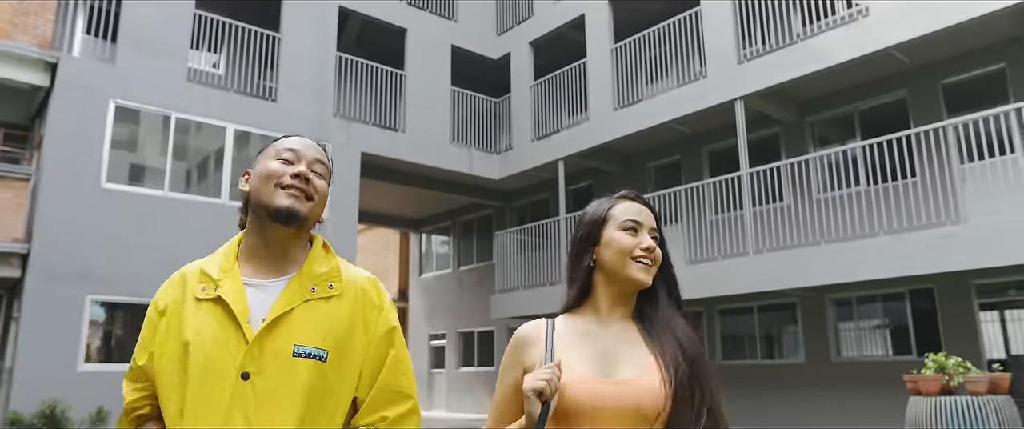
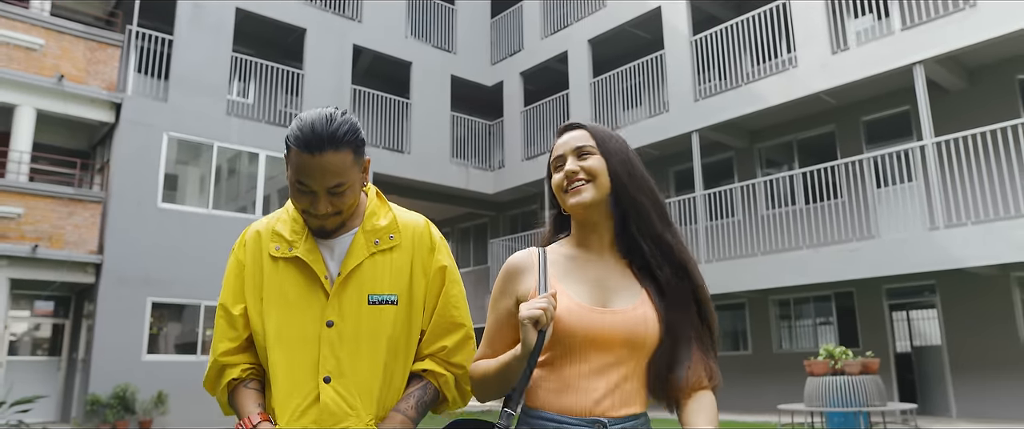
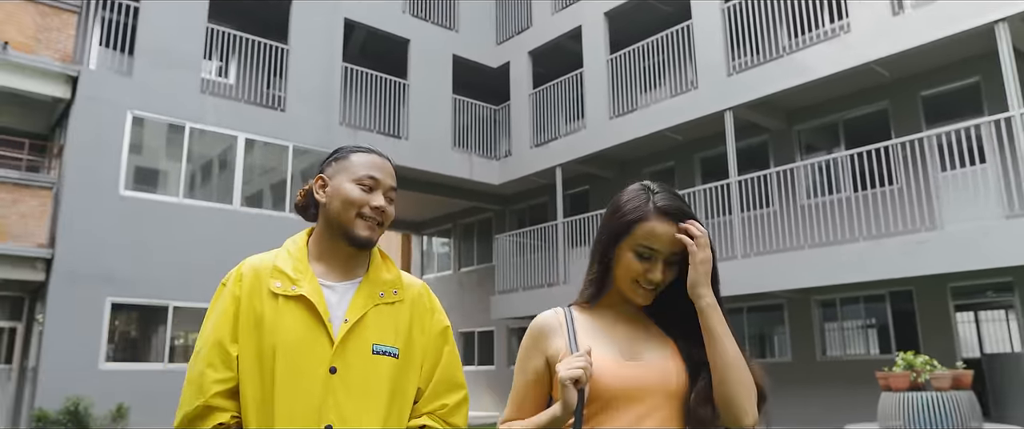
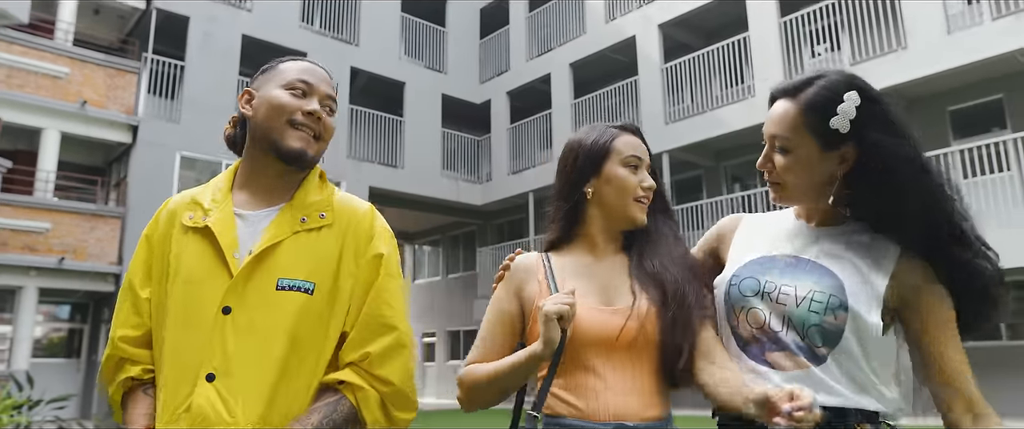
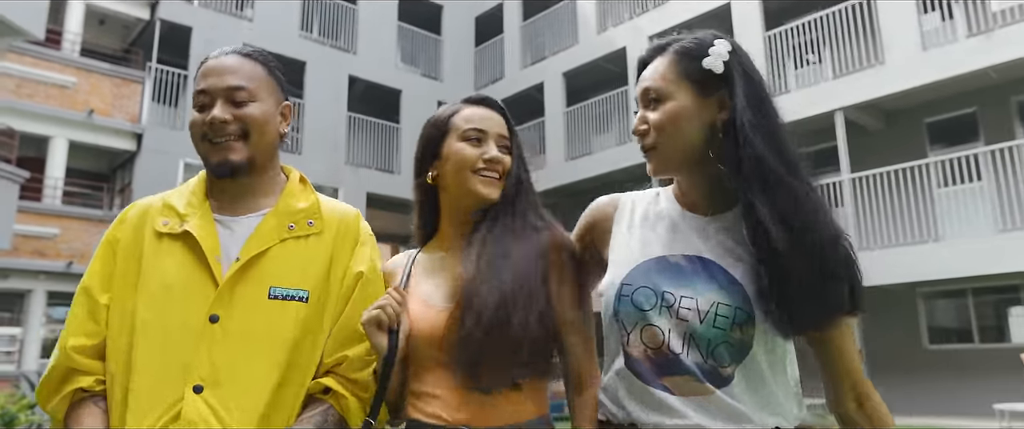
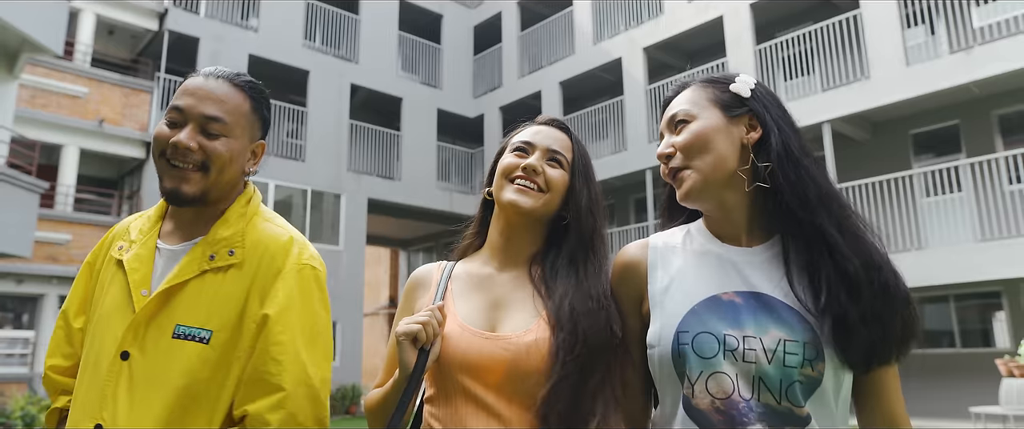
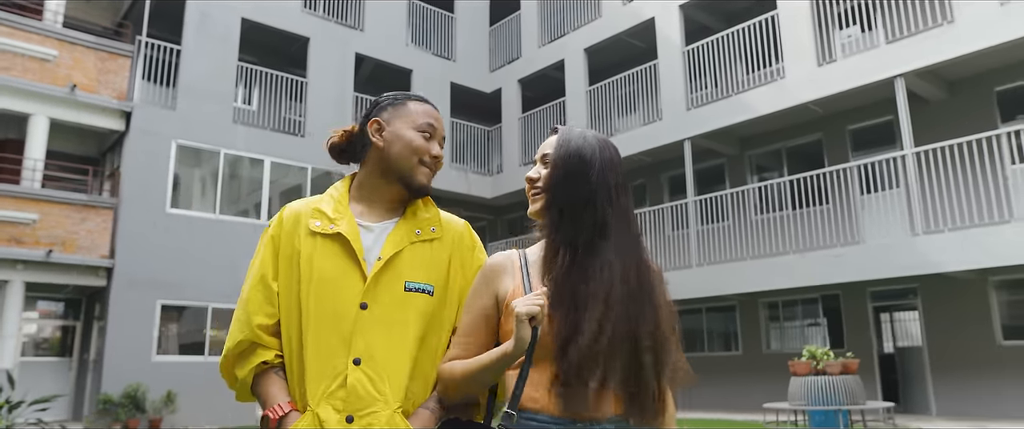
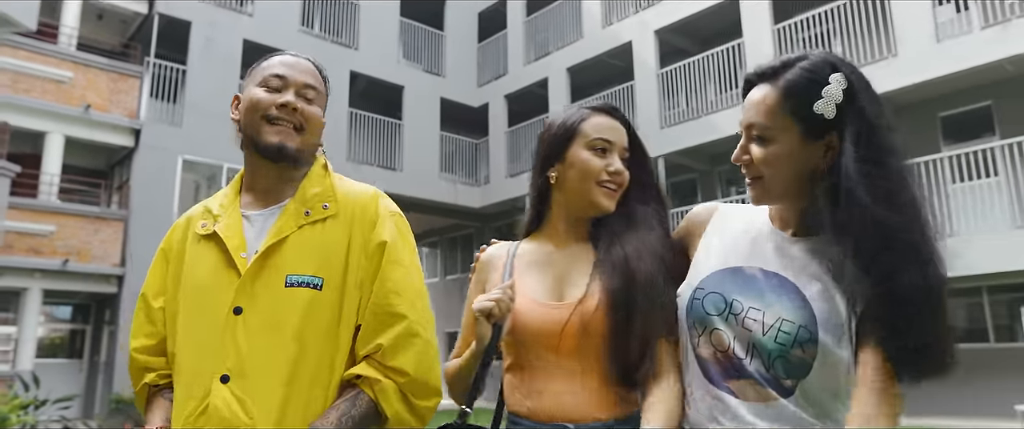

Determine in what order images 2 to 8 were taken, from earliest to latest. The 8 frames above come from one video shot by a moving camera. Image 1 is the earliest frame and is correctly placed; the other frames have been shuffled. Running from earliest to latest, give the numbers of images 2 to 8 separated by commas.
3, 2, 7, 4, 8, 5, 6
